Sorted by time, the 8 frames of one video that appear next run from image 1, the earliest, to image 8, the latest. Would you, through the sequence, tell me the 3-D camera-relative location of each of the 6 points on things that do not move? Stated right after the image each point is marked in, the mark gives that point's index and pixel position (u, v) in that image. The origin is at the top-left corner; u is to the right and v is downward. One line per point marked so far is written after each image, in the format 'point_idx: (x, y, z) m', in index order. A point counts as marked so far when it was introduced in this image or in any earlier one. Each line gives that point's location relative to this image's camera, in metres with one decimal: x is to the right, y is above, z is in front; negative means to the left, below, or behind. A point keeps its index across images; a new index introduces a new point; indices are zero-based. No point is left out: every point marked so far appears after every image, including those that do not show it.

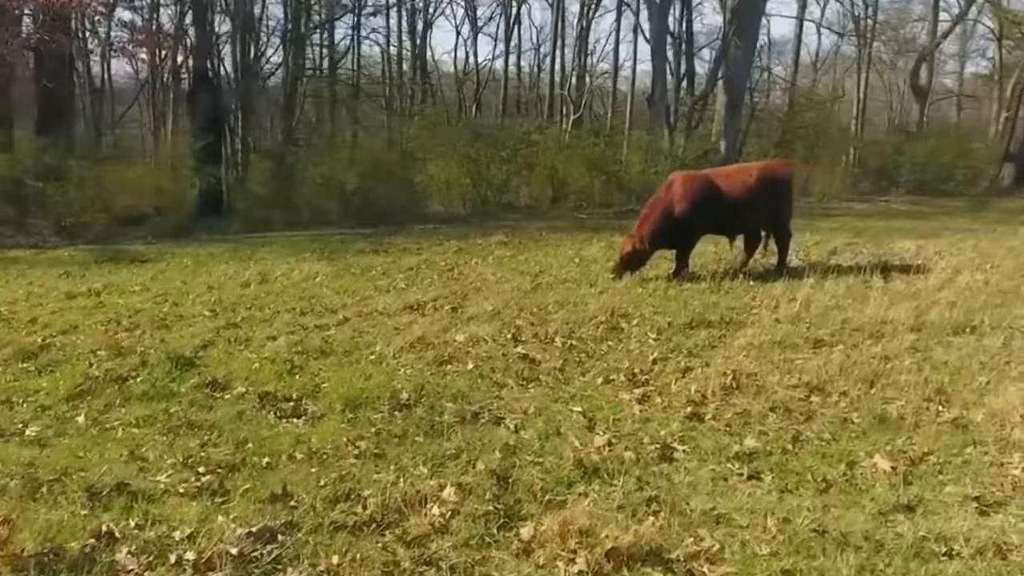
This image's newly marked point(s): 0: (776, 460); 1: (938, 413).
0: (+2.3, -1.5, +6.6) m
1: (+4.1, -1.2, +7.2) m
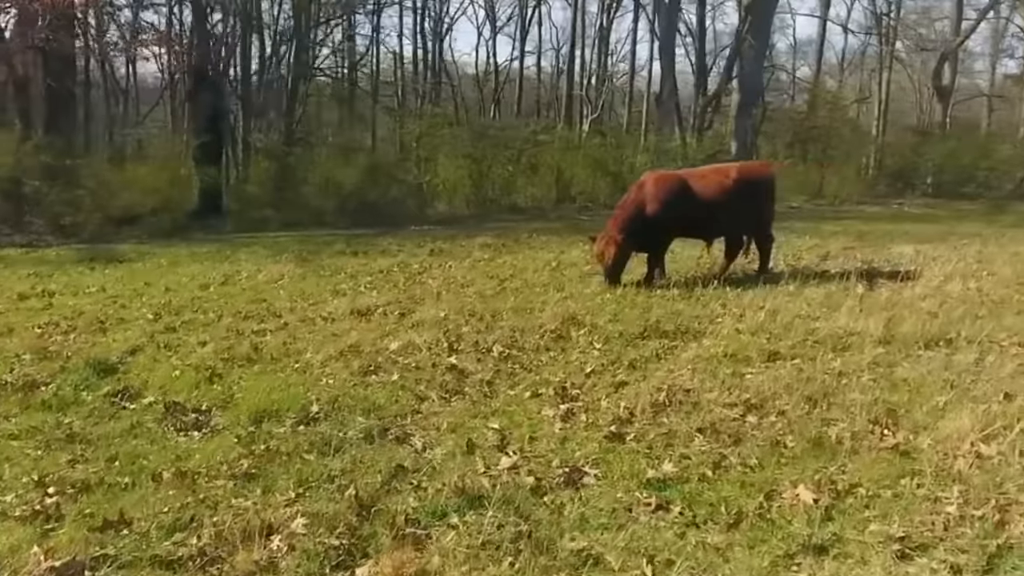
0: (+1.4, -1.6, +6.0) m
1: (+3.2, -1.3, +6.5) m
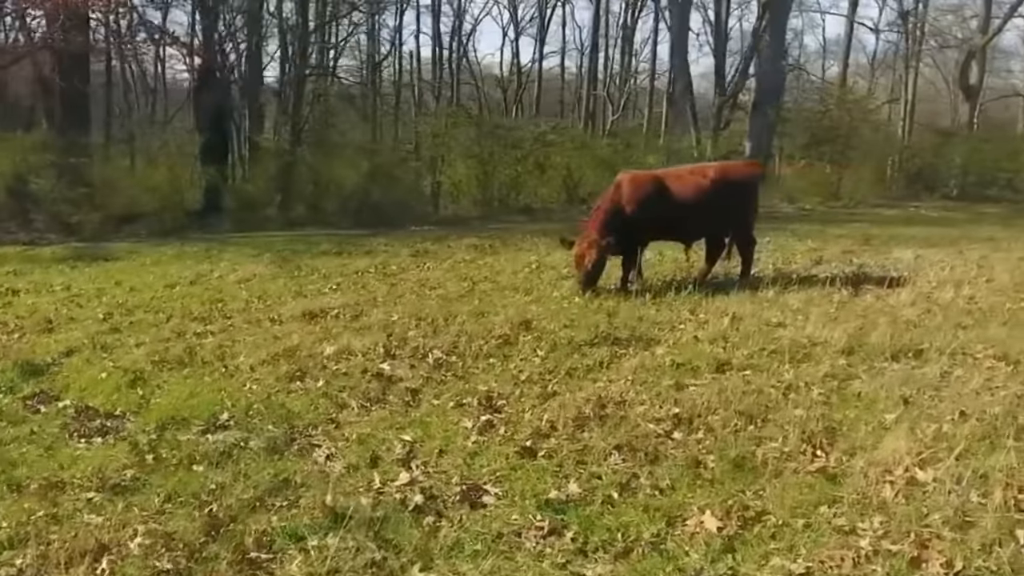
0: (+0.6, -1.6, +5.5) m
1: (+2.4, -1.3, +6.0) m
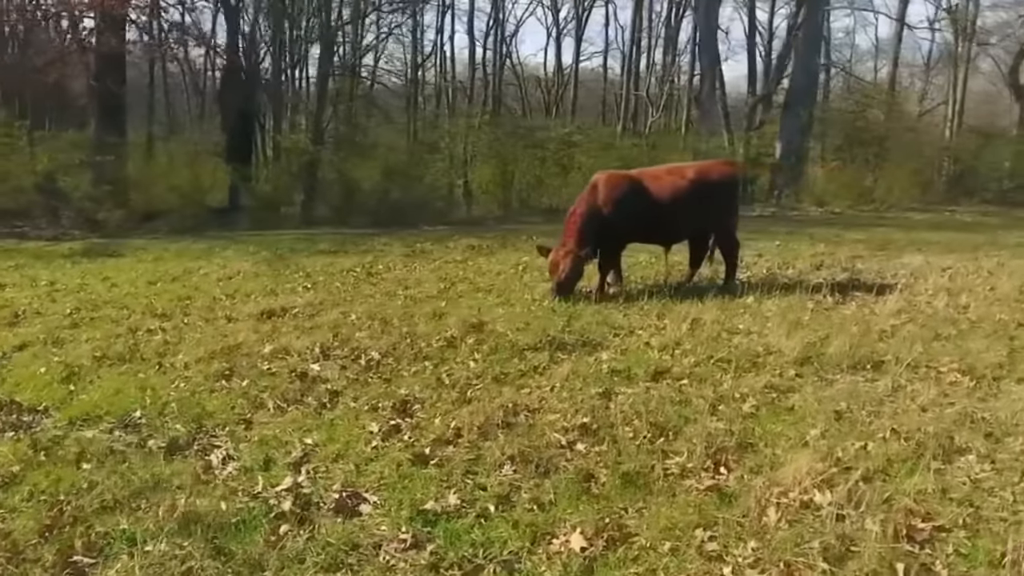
0: (-0.4, -1.6, +5.3) m
1: (+1.5, -1.4, +5.6) m
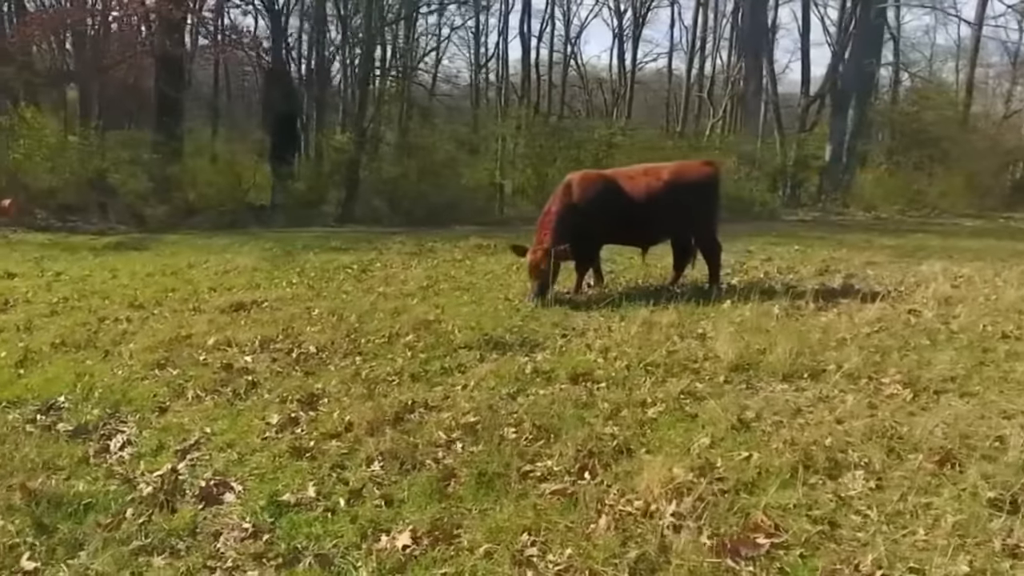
0: (-1.4, -1.6, +5.3) m
1: (+0.4, -1.4, +5.5) m
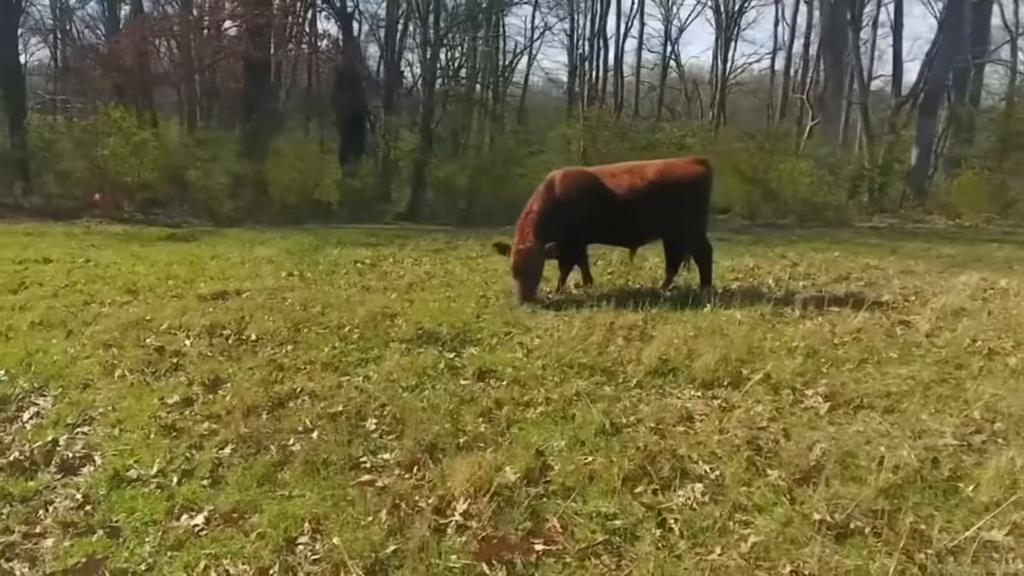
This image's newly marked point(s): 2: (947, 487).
0: (-2.7, -1.5, +5.4) m
1: (-0.8, -1.3, +5.4) m
2: (+3.0, -1.4, +5.2) m
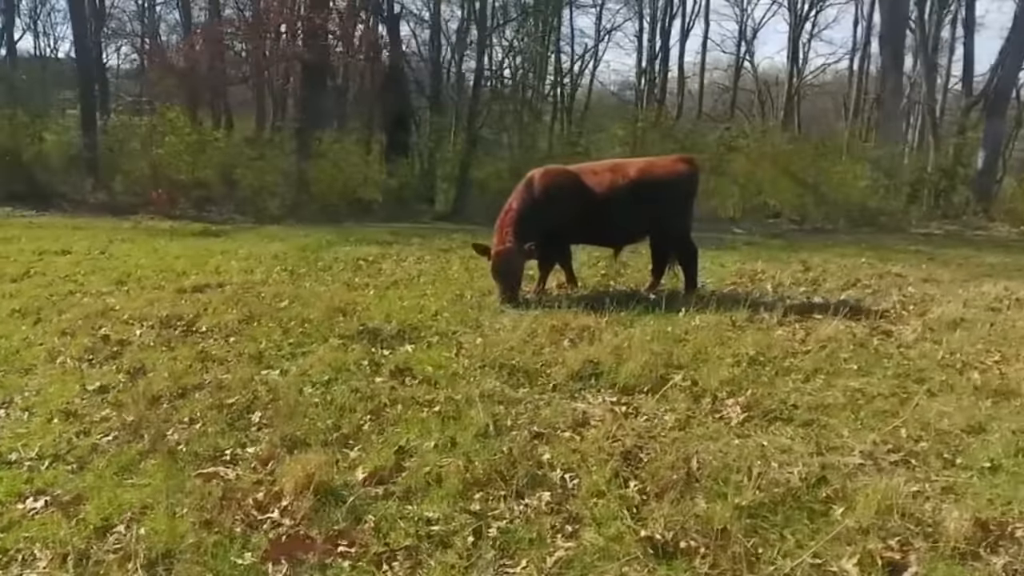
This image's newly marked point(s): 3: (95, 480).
0: (-3.7, -1.4, +5.6) m
1: (-1.8, -1.3, +5.3) m
2: (+1.9, -1.4, +4.8) m
3: (-2.9, -1.3, +5.3) m
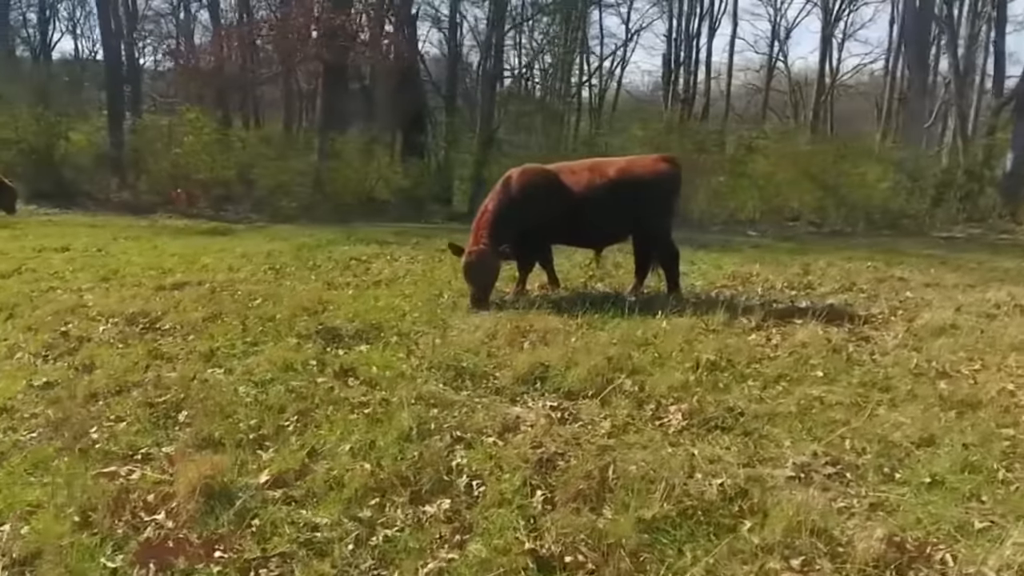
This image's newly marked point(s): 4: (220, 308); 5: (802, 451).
0: (-4.3, -1.3, +5.5) m
1: (-2.4, -1.2, +5.2) m
2: (+1.3, -1.4, +4.5) m
3: (-3.5, -1.3, +5.2) m
4: (-3.8, -0.3, +10.0) m
5: (+2.2, -1.2, +5.7) m
